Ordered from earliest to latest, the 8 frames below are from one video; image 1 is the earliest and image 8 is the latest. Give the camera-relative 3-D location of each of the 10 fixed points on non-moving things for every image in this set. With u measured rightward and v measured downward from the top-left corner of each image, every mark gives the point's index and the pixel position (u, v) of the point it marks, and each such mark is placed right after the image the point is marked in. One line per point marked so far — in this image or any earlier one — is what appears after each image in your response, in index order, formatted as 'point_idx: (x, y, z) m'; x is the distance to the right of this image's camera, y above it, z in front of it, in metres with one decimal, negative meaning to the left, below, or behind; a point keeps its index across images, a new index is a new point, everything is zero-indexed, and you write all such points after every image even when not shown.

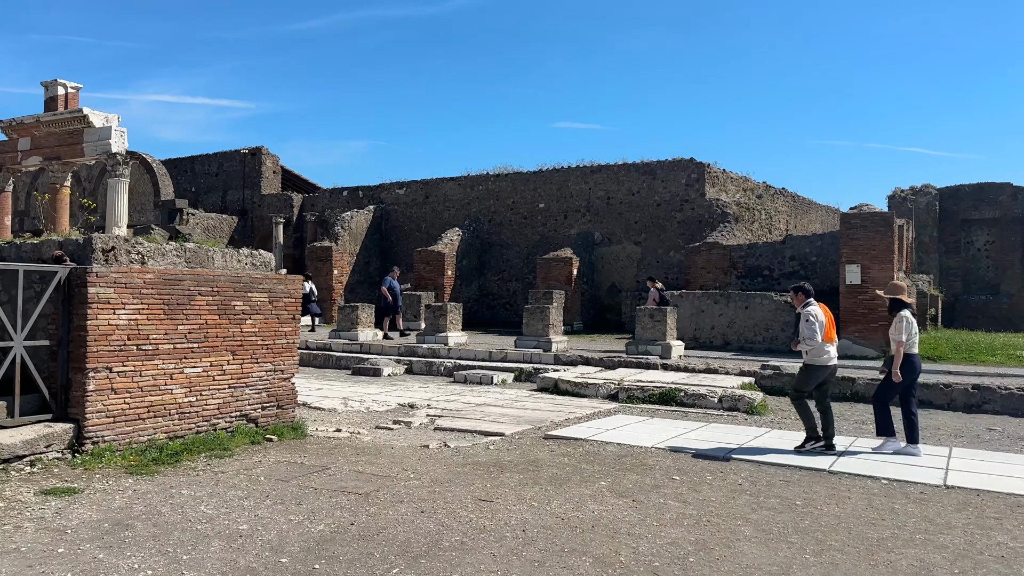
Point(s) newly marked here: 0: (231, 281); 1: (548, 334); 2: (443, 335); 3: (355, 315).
0: (-2.2, +0.1, +6.2) m
1: (+0.6, -0.7, +12.4) m
2: (-1.1, -0.8, +13.0) m
3: (-2.8, -0.5, +13.9) m
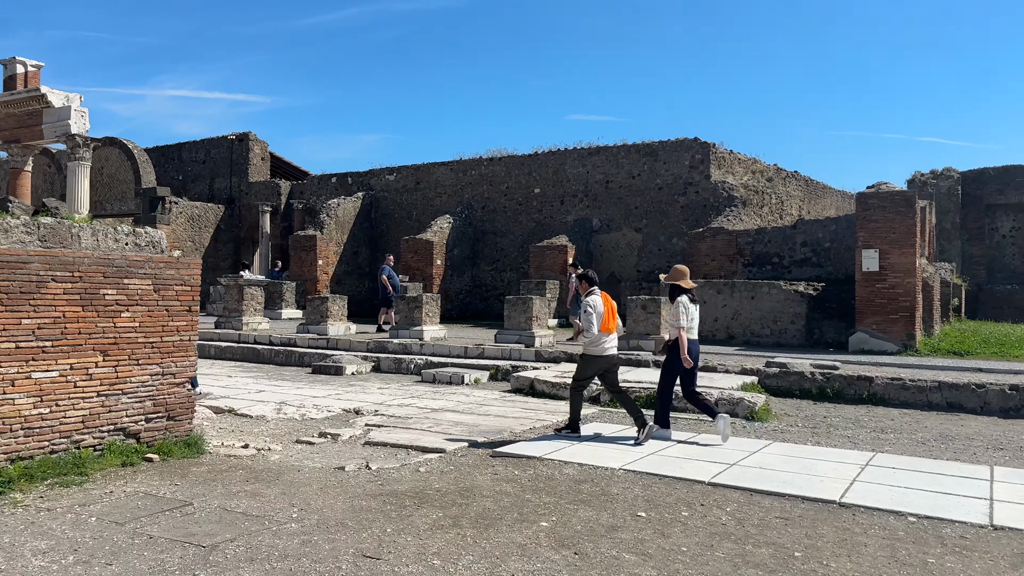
0: (-2.6, +0.1, +5.0) m
1: (+0.3, -0.6, +11.3) m
2: (-1.4, -0.6, +11.8) m
3: (-3.0, -0.3, +12.8) m
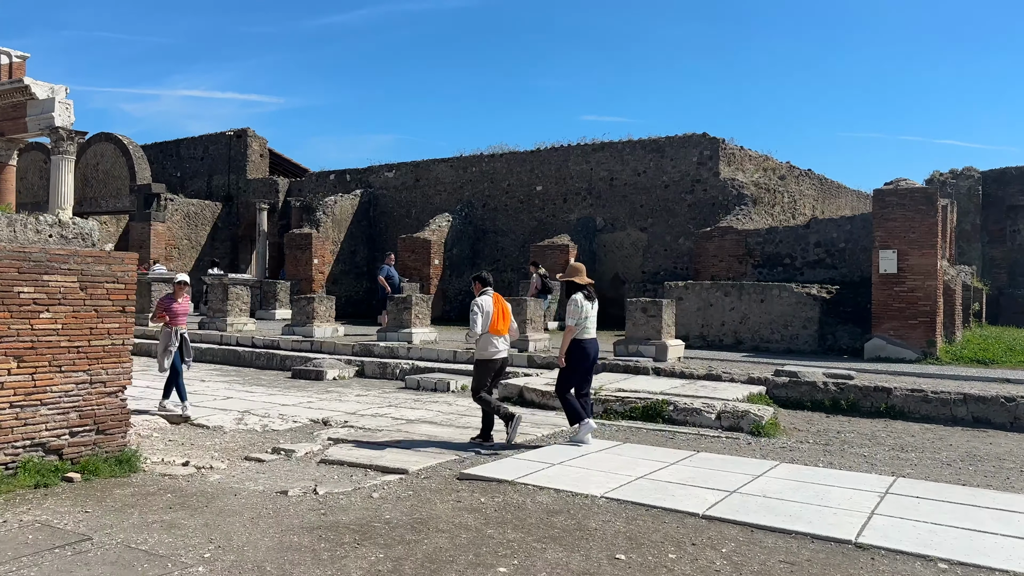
0: (-2.8, +0.2, +4.4) m
1: (+0.2, -0.6, +10.6) m
2: (-1.5, -0.6, +11.2) m
3: (-3.1, -0.3, +12.2) m
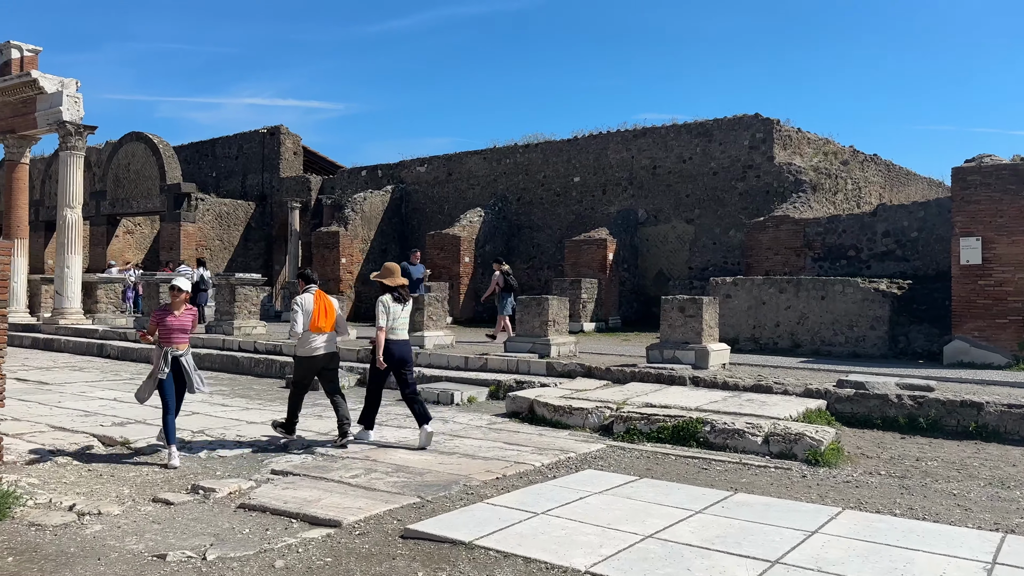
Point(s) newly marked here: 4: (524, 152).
0: (-3.0, +0.2, +3.5) m
1: (+0.4, -0.6, +9.4) m
2: (-1.2, -0.6, +10.1) m
3: (-2.8, -0.3, +11.2) m
4: (+0.3, +3.2, +18.5) m
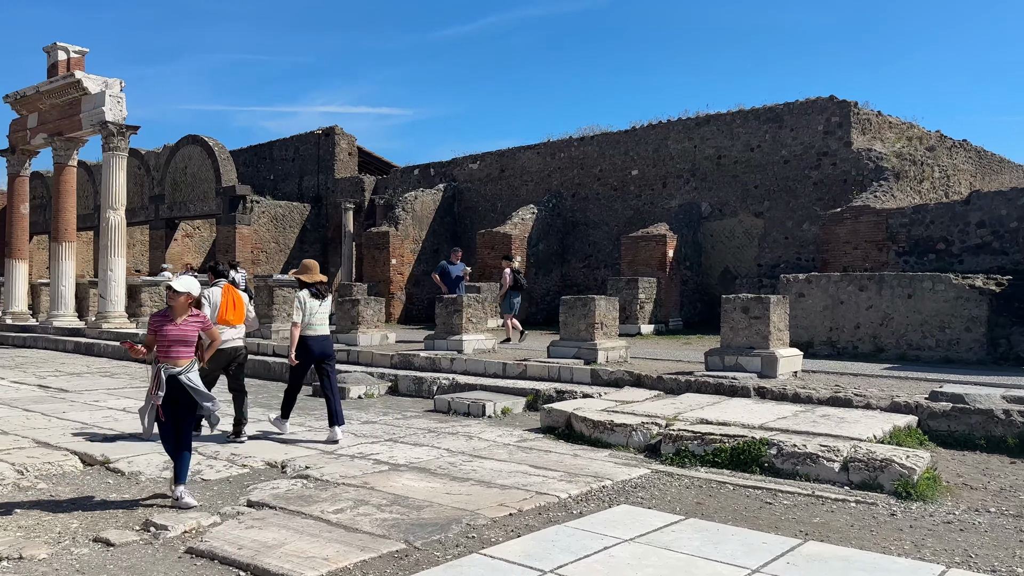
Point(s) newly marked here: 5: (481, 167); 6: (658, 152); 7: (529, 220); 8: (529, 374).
0: (-3.0, +0.2, +2.9) m
1: (+0.9, -0.5, +8.5) m
2: (-0.7, -0.6, +9.4) m
3: (-2.1, -0.3, +10.6) m
4: (+1.5, +3.2, +17.6) m
5: (-0.8, +3.0, +19.4) m
6: (+3.0, +2.8, +16.4) m
7: (+0.4, +1.4, +16.6) m
8: (+0.2, -0.9, +8.1) m
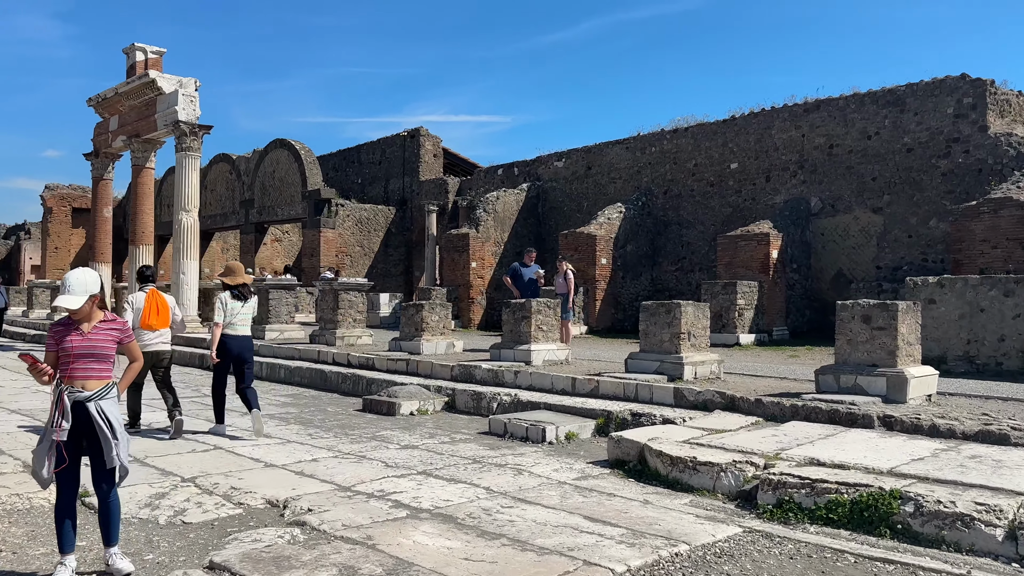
0: (-3.0, +0.2, +2.2) m
1: (+1.6, -0.6, +7.3) m
2: (+0.1, -0.7, +8.4) m
3: (-1.2, -0.4, +9.7) m
4: (+3.3, +3.1, +16.3) m
5: (+1.3, +2.9, +18.3) m
6: (+4.7, +2.7, +14.9) m
7: (+2.1, +1.3, +15.4) m
8: (+0.8, -0.9, +7.0) m
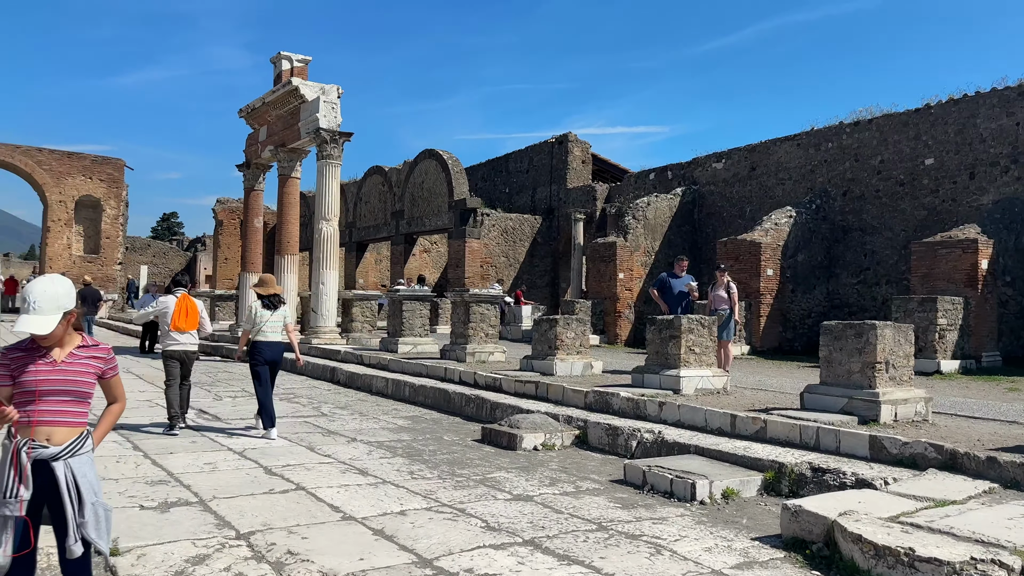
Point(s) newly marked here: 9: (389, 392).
0: (-2.8, +0.2, +1.7) m
1: (+2.7, -0.7, +5.7) m
2: (+1.4, -0.8, +7.1) m
3: (+0.5, -0.5, +8.7) m
4: (+6.2, +2.8, +14.2) m
5: (+4.6, +2.6, +16.6) m
6: (+7.2, +2.5, +12.6) m
7: (+4.8, +1.1, +13.6) m
8: (+1.8, -1.0, +5.6) m
9: (-1.4, -1.2, +9.2) m
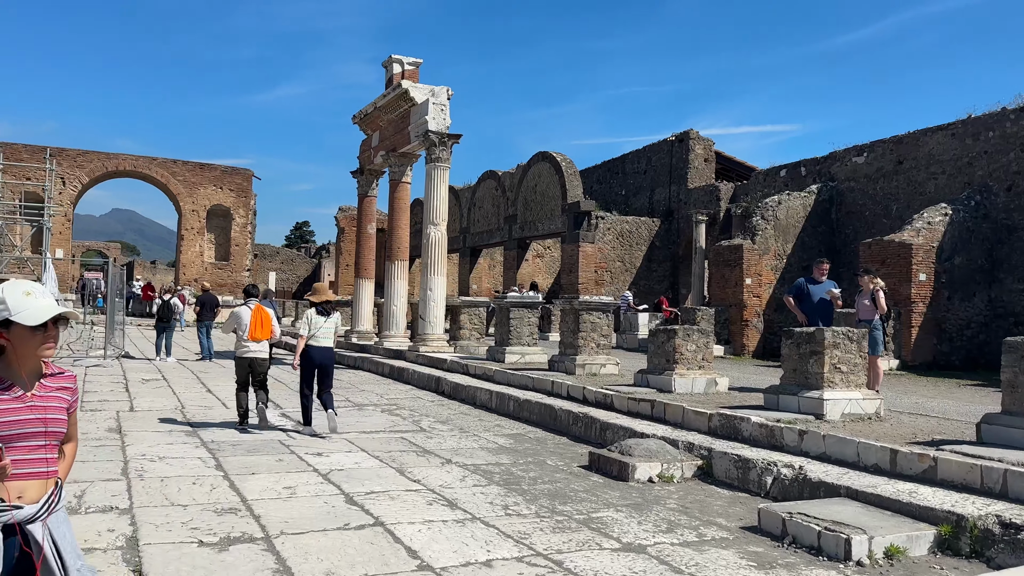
0: (-2.7, +0.1, +1.4) m
1: (+3.4, -0.8, +4.6) m
2: (+2.3, -0.9, +6.1) m
3: (+1.6, -0.6, +7.8) m
4: (+8.1, +2.7, +12.5) m
5: (+6.9, +2.5, +15.1) m
6: (+8.9, +2.4, +10.7) m
7: (+6.6, +1.0, +12.1) m
8: (+2.5, -1.1, +4.5) m
9: (-0.2, -1.3, +8.7) m
